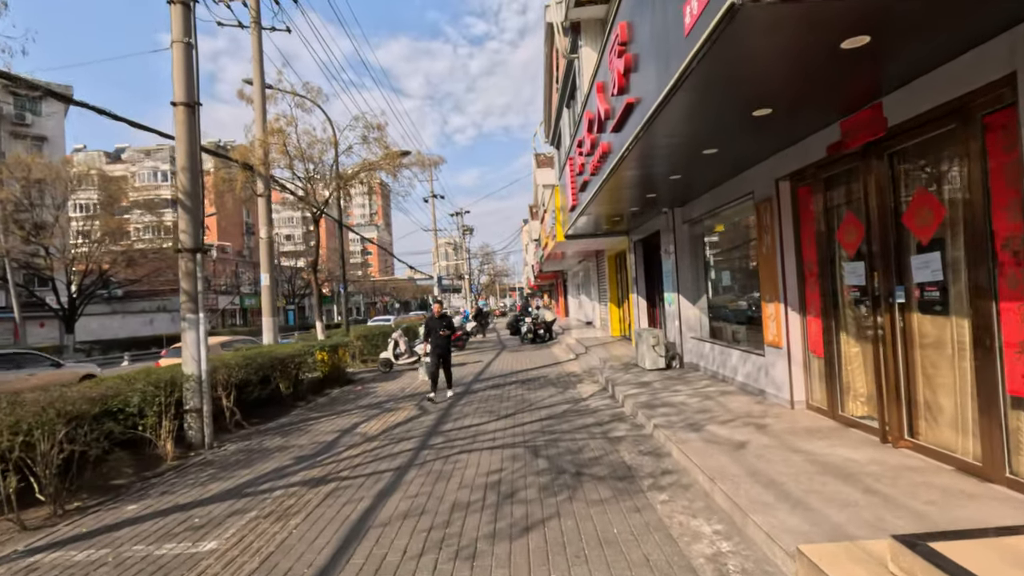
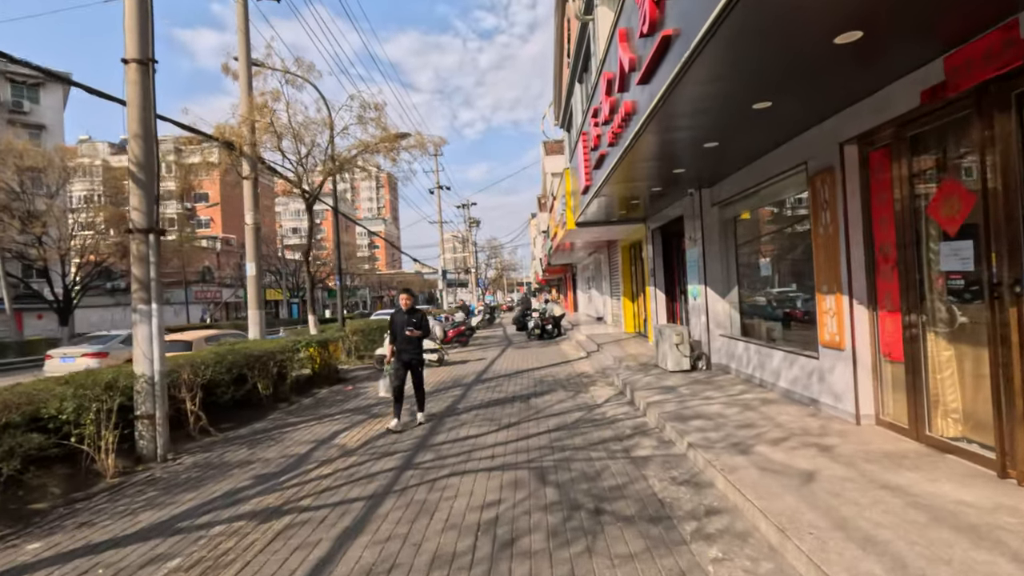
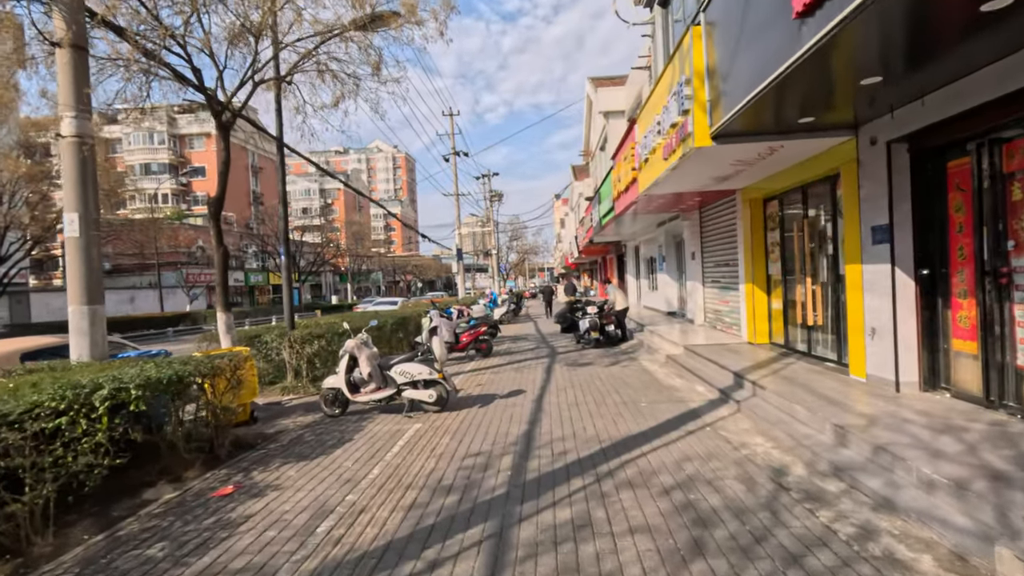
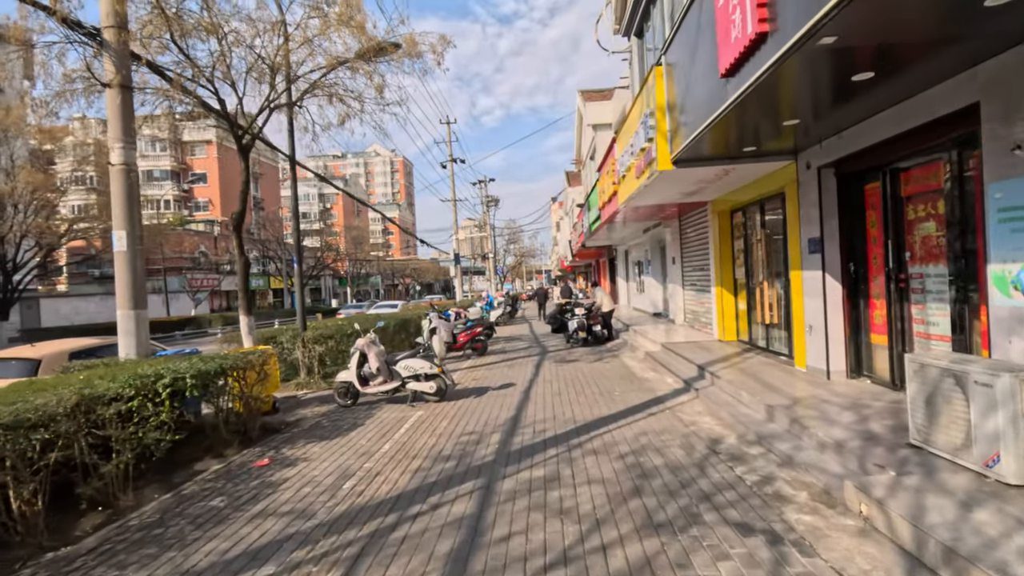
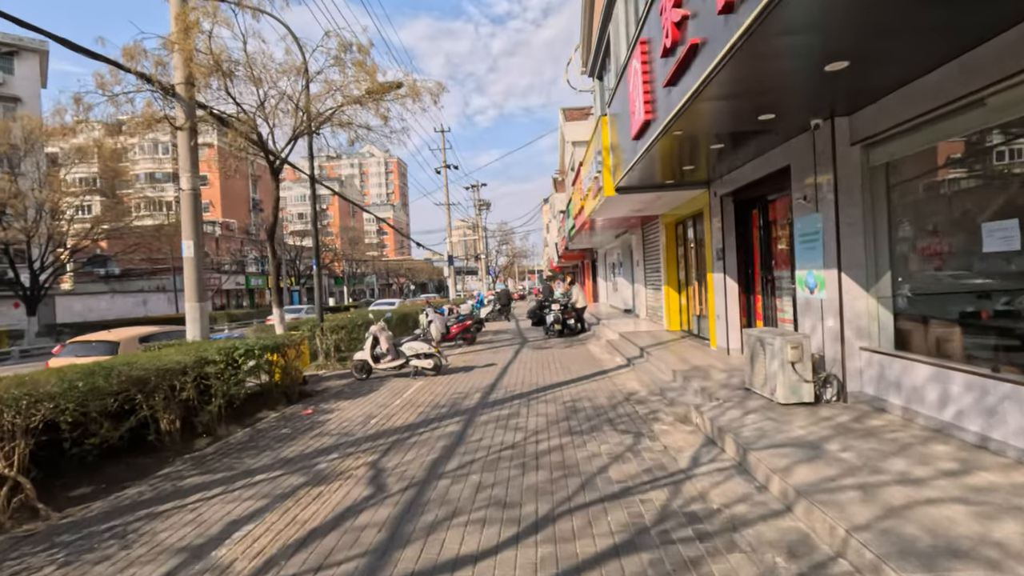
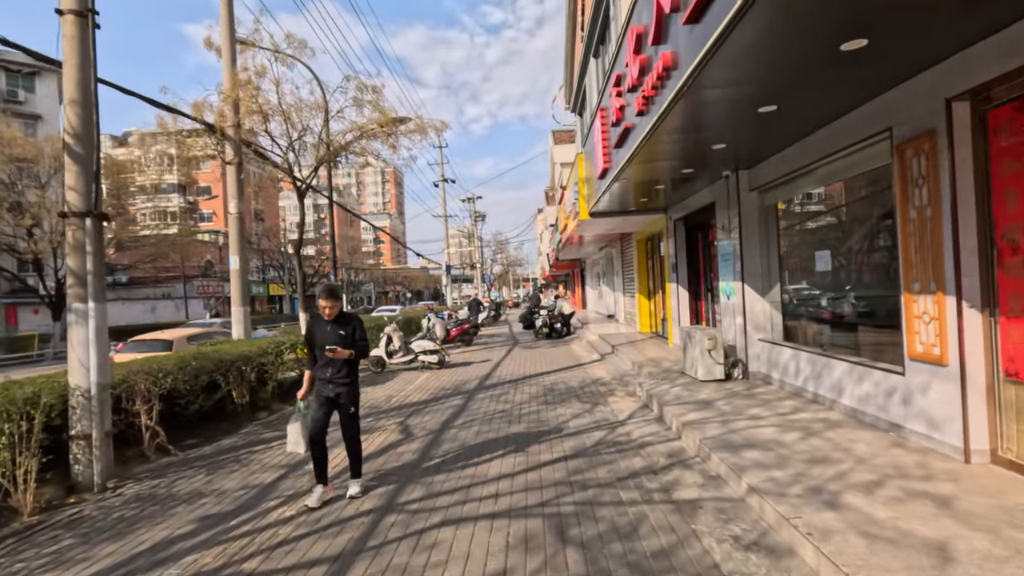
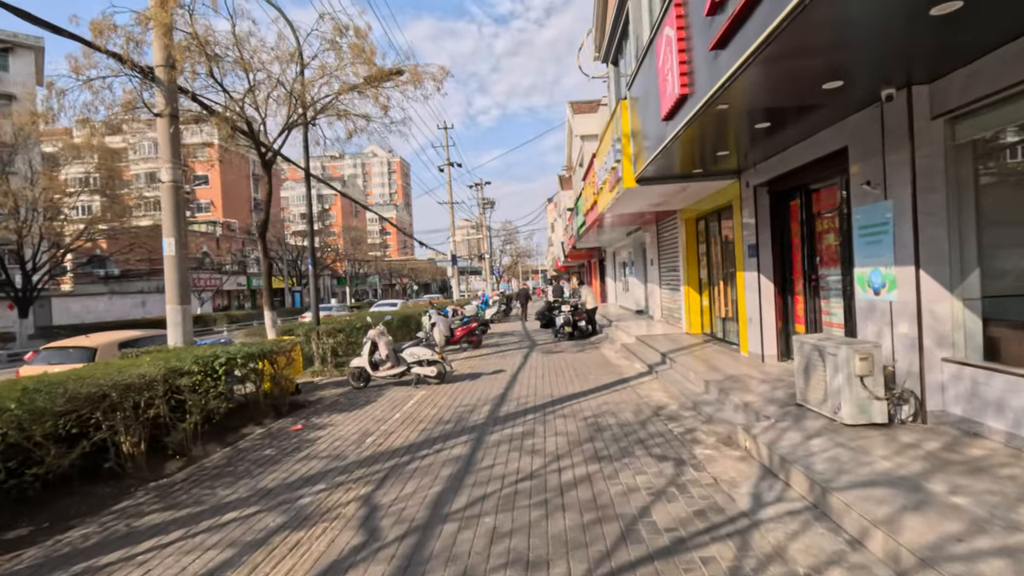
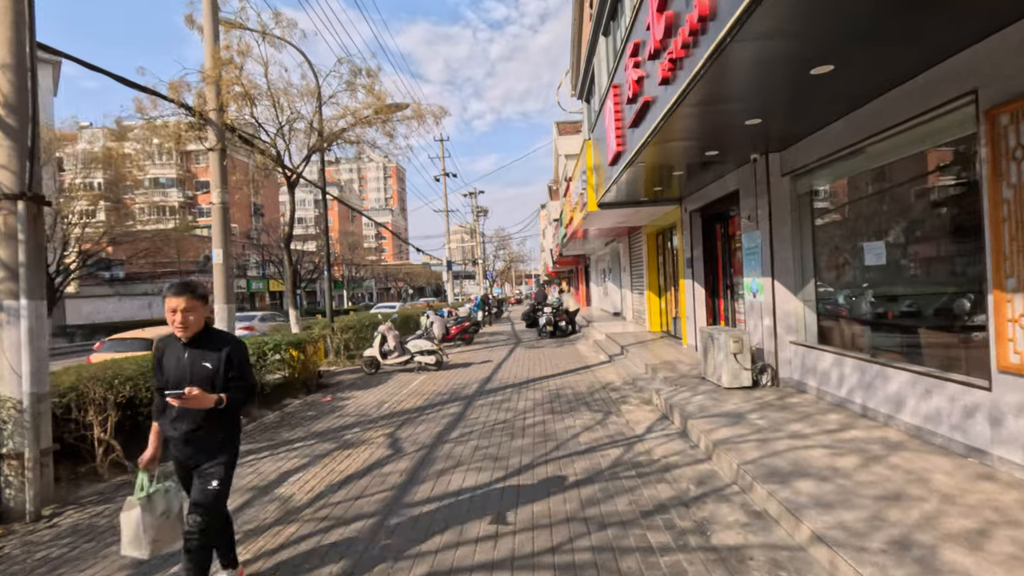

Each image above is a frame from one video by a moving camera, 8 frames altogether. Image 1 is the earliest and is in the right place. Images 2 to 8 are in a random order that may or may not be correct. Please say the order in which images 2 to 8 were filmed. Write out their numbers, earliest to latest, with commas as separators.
2, 6, 8, 5, 7, 4, 3
